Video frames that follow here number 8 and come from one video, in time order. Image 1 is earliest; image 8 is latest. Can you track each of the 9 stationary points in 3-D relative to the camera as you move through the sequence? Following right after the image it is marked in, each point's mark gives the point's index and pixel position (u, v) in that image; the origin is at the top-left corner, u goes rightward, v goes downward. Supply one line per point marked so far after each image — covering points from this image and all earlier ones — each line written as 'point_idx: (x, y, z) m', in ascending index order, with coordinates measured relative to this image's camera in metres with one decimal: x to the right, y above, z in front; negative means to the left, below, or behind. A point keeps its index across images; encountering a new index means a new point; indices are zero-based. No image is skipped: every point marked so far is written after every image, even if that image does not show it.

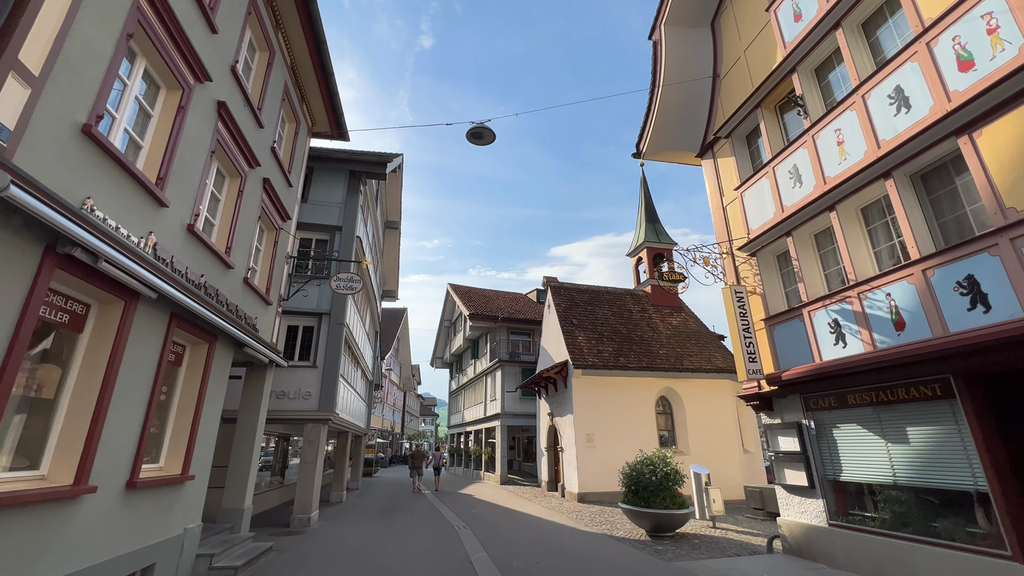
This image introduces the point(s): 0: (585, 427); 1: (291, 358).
0: (+2.7, -5.1, +16.4) m
1: (-6.2, -2.0, +12.5) m
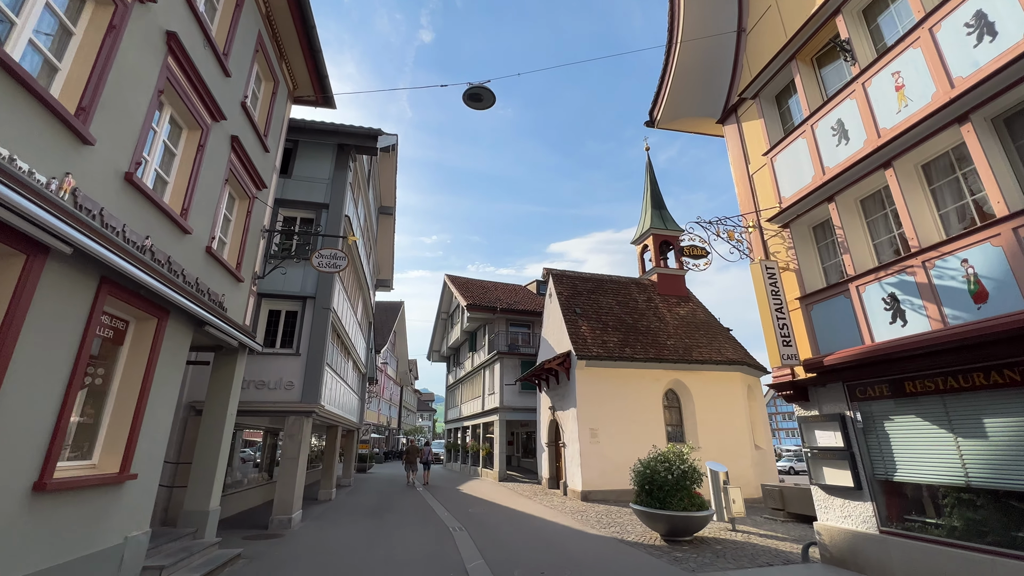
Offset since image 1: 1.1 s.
0: (+2.7, -4.6, +15.5) m
1: (-6.1, -1.5, +11.5) m
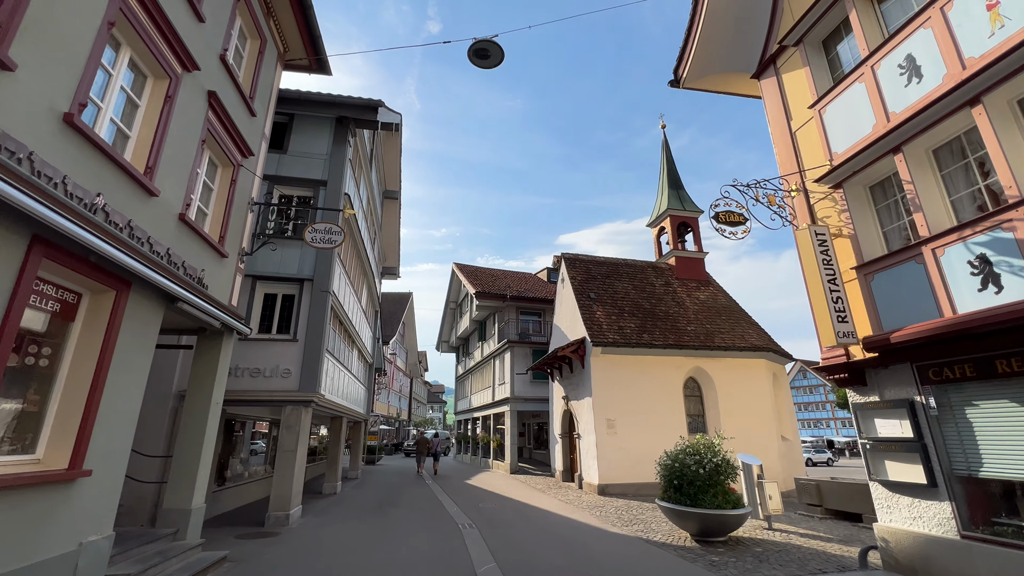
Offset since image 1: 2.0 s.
0: (+3.0, -4.0, +14.6) m
1: (-5.9, -1.1, +10.8) m
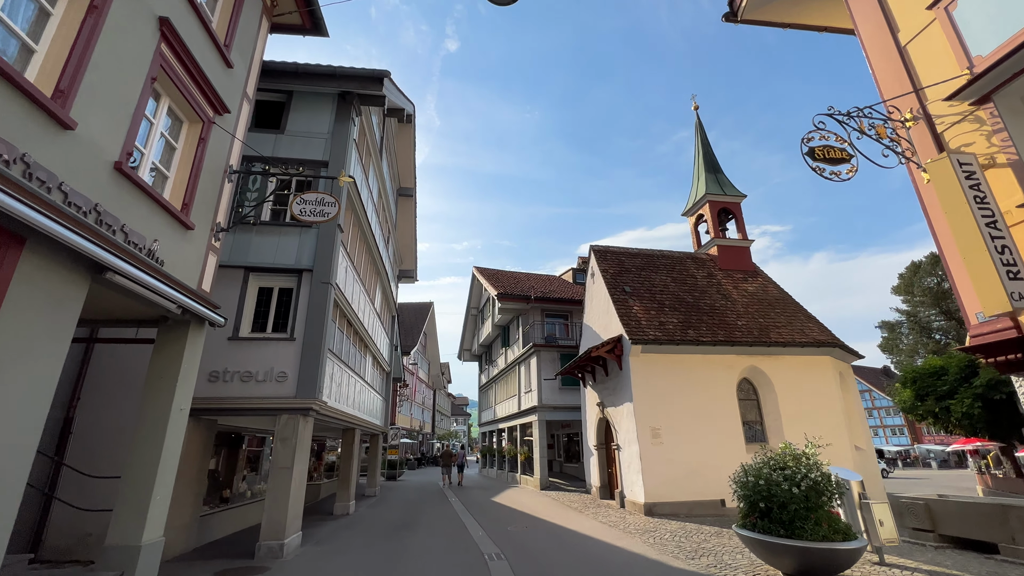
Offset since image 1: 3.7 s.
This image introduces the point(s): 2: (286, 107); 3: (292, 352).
0: (+3.9, -3.7, +12.8) m
1: (-5.3, -0.9, +9.4) m
2: (-5.6, +4.5, +11.1) m
3: (-4.5, -1.3, +9.2) m
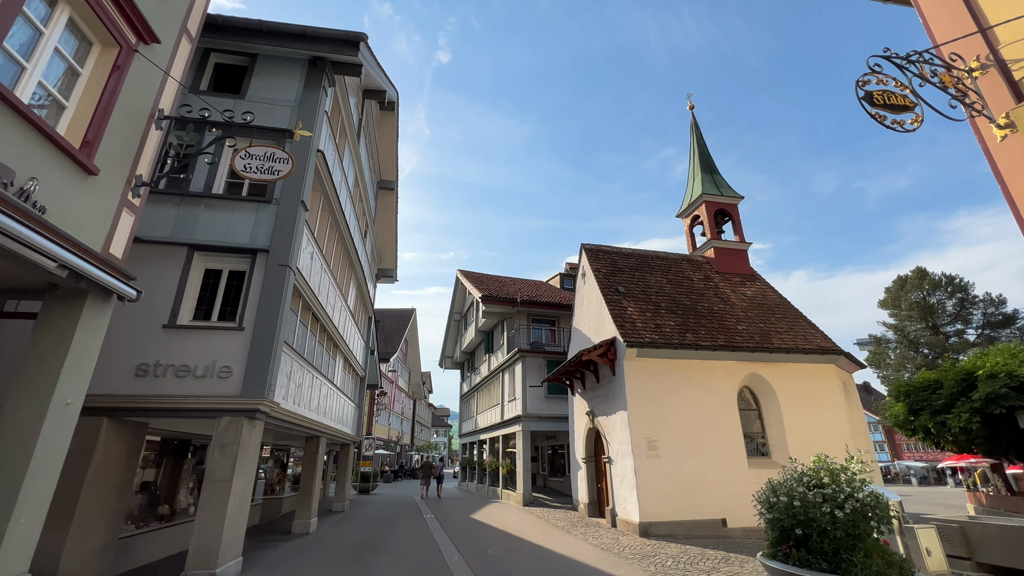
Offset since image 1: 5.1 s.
0: (+3.4, -3.7, +11.7) m
1: (-5.5, -0.6, +8.1) m
2: (-5.8, +4.8, +9.9) m
3: (-4.8, -1.0, +7.9) m
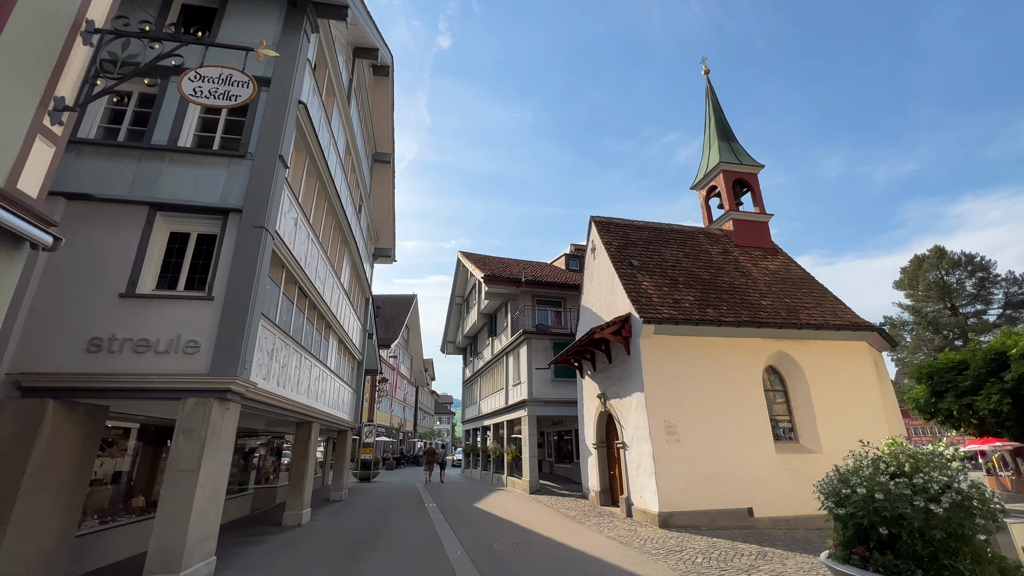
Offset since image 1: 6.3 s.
0: (+3.6, -2.9, +10.7) m
1: (-5.4, 0.0, +7.1) m
2: (-5.7, +5.4, +8.8) m
3: (-4.6, -0.4, +6.9) m
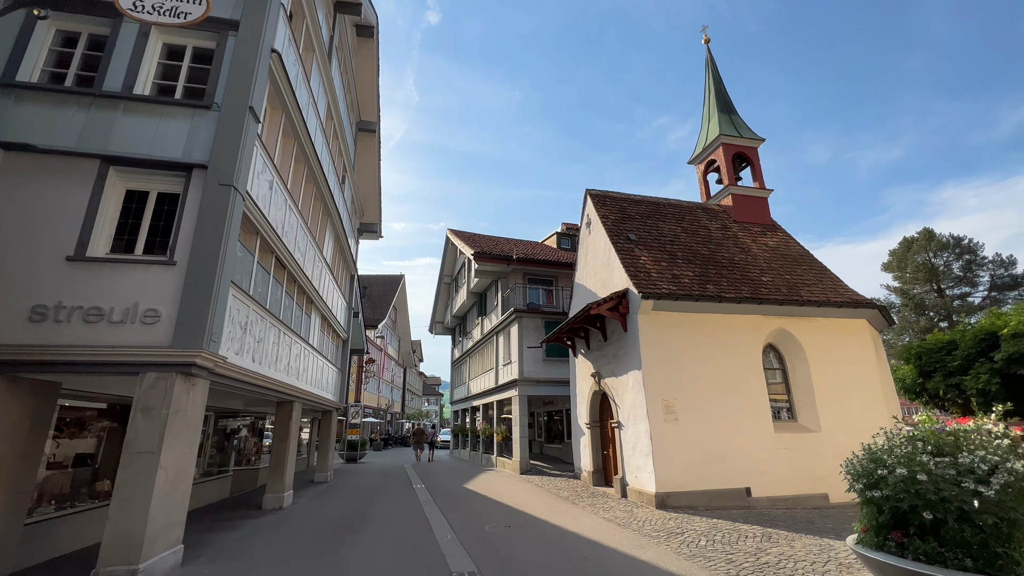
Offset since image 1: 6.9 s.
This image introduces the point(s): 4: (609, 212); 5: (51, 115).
0: (+3.4, -2.3, +10.3) m
1: (-5.4, +0.5, +6.4) m
2: (-5.8, +5.9, +7.8) m
3: (-4.7, +0.1, +6.2) m
4: (+3.0, +2.3, +13.8) m
5: (-6.7, +2.5, +6.5) m
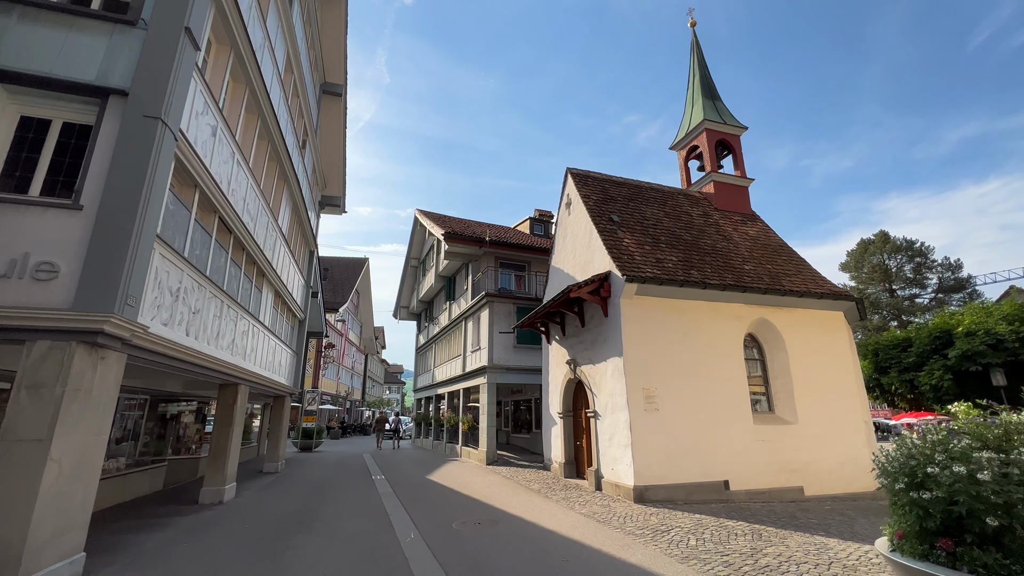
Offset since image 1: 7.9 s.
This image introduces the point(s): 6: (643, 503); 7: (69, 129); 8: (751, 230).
0: (+2.9, -2.0, +9.8) m
1: (-5.6, +1.1, +5.1) m
2: (-5.8, +6.6, +6.4) m
3: (-4.9, +0.6, +5.0) m
4: (+2.3, +2.8, +13.2) m
5: (-6.8, +3.1, +5.1) m
6: (+2.6, -4.3, +9.1) m
7: (-5.4, +1.9, +5.5) m
8: (+7.5, +1.8, +14.1) m
